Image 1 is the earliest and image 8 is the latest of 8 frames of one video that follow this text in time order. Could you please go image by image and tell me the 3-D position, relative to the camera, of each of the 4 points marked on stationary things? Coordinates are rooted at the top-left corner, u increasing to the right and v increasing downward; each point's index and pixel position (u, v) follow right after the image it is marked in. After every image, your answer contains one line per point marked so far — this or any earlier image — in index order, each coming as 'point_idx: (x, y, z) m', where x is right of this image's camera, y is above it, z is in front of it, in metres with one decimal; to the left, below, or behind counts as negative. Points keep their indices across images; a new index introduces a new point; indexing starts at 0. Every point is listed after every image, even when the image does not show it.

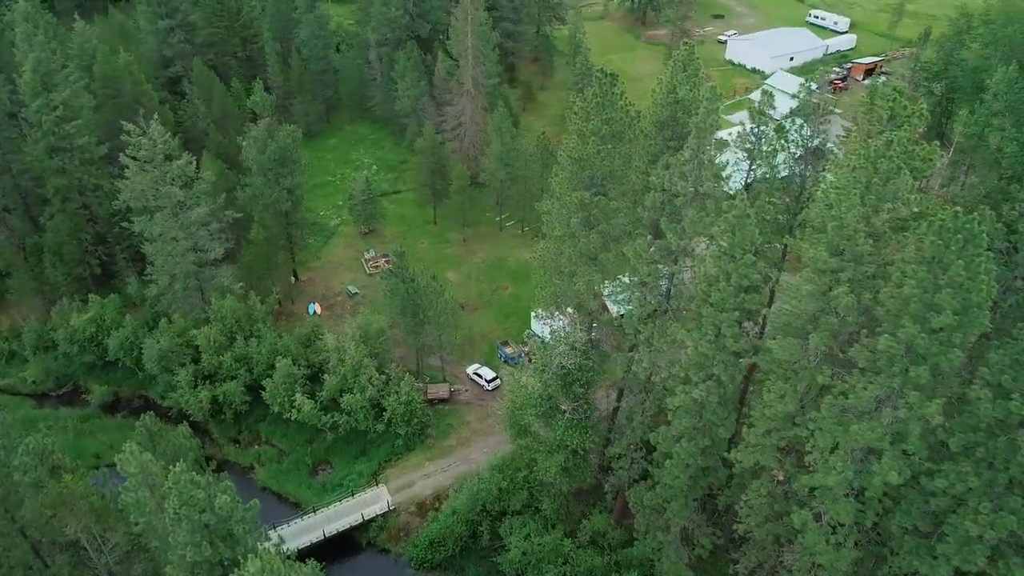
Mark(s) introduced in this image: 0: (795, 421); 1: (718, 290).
0: (+7.7, -3.6, +19.3) m
1: (+5.6, -0.1, +19.1) m
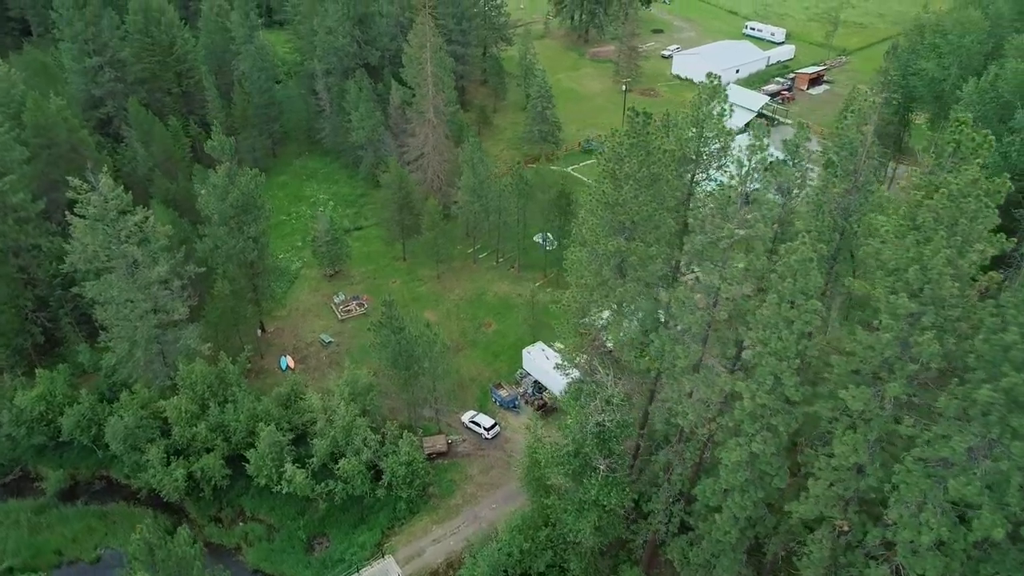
0: (+9.0, -4.7, +18.2) m
1: (+6.7, -1.3, +17.9) m
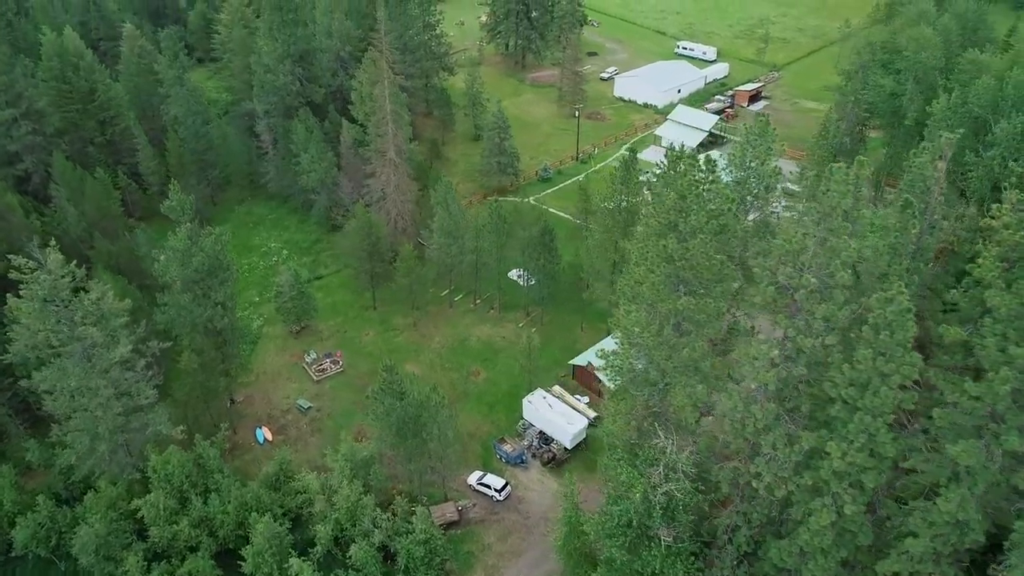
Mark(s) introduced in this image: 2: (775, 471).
0: (+11.0, -5.8, +17.2) m
1: (+8.5, -2.5, +16.7) m
2: (+7.0, -4.9, +18.8) m
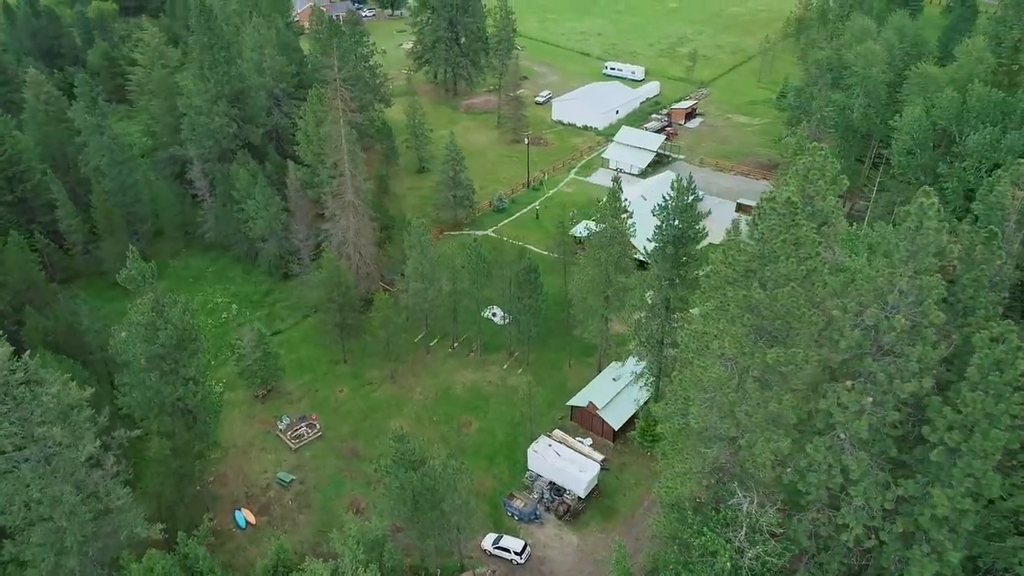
0: (+13.2, -6.4, +16.6) m
1: (+10.5, -3.4, +15.9) m
2: (+8.9, -5.9, +17.8) m
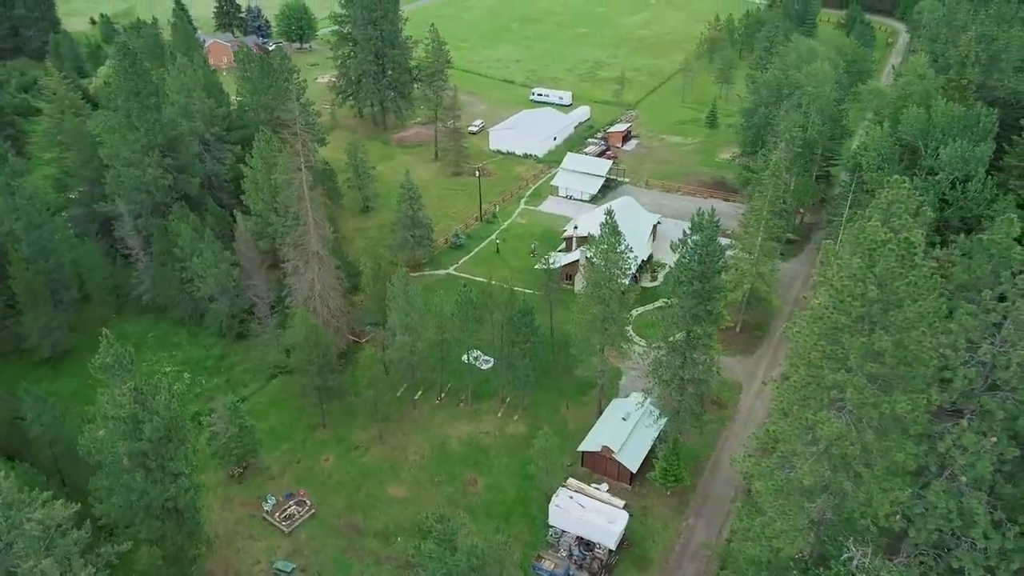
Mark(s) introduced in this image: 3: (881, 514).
0: (+15.9, -6.8, +16.5) m
1: (+13.1, -4.0, +15.5) m
2: (+11.5, -6.7, +17.1) m
3: (+8.7, -5.3, +16.9) m
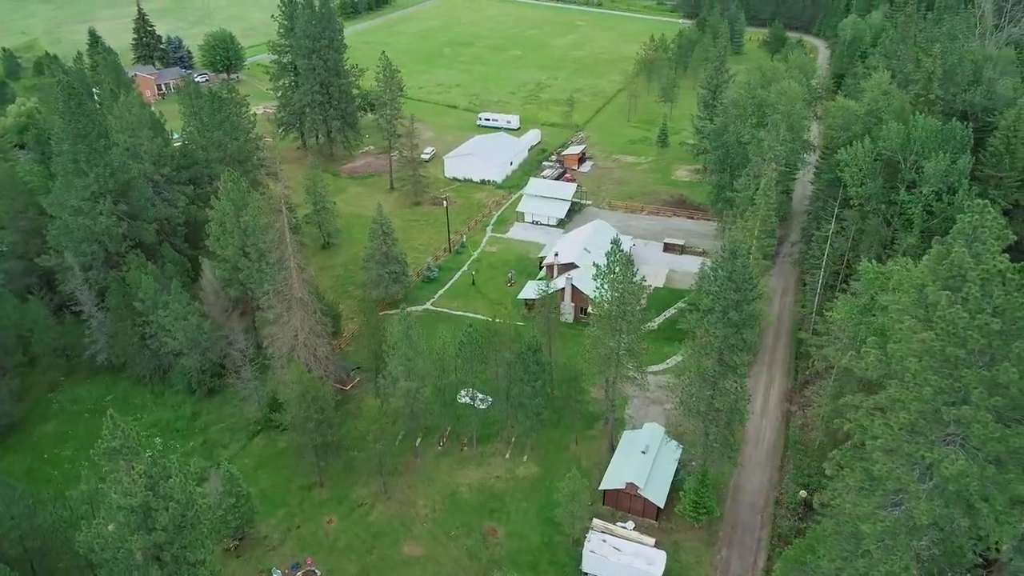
0: (+18.5, -7.0, +16.8) m
1: (+15.7, -4.3, +15.5) m
2: (+14.0, -7.1, +16.9) m
3: (+11.2, -6.0, +16.4) m
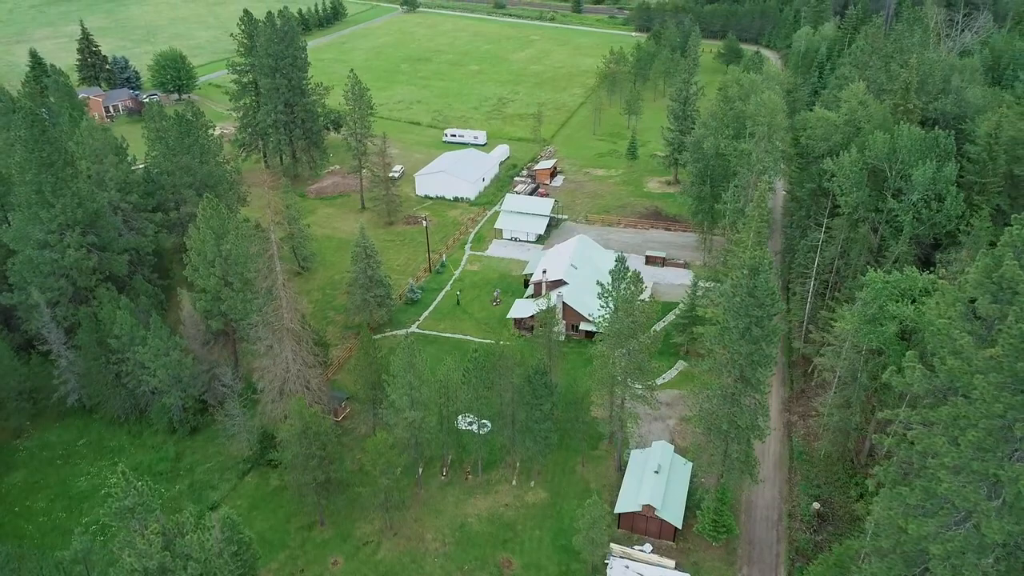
0: (+20.0, -7.1, +17.1) m
1: (+17.2, -4.4, +15.7) m
2: (+15.6, -7.3, +16.9) m
3: (+12.8, -6.2, +16.2) m
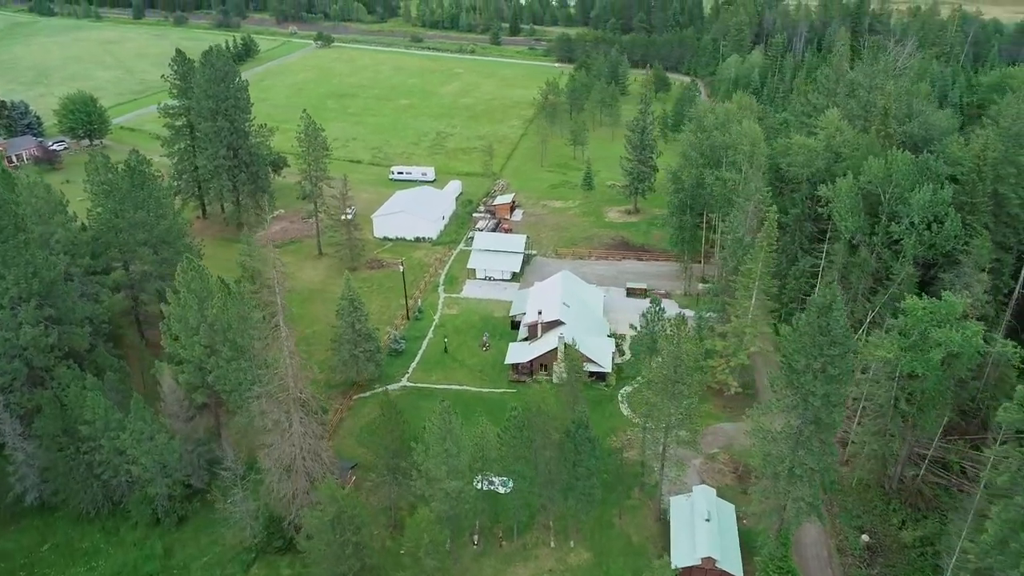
0: (+23.7, -7.3, +17.6) m
1: (+20.9, -4.8, +15.9) m
2: (+19.3, -7.9, +16.8) m
3: (+16.6, -6.9, +15.8) m
